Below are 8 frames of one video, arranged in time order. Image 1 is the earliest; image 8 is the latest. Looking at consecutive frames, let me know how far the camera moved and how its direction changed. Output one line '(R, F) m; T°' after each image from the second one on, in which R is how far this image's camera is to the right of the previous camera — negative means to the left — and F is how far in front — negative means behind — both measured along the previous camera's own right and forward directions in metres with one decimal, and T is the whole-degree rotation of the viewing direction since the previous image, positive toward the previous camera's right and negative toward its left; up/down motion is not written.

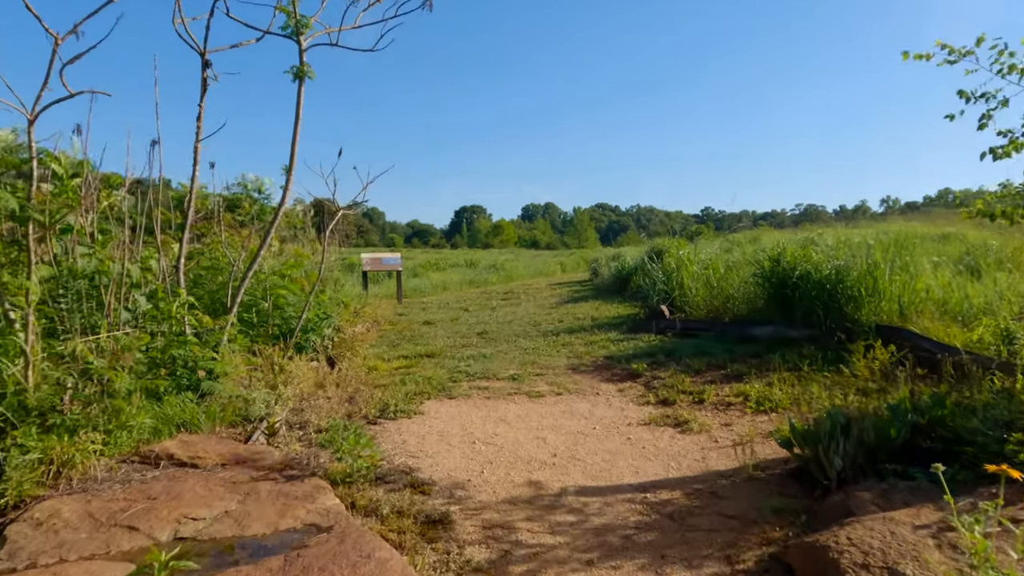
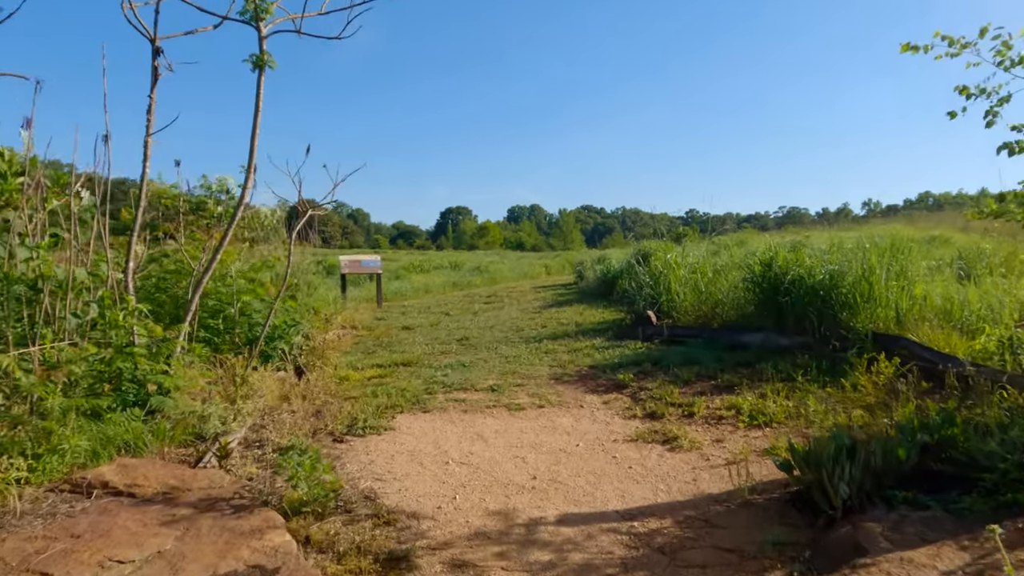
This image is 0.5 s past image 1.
(0.0, +0.3) m; +1°
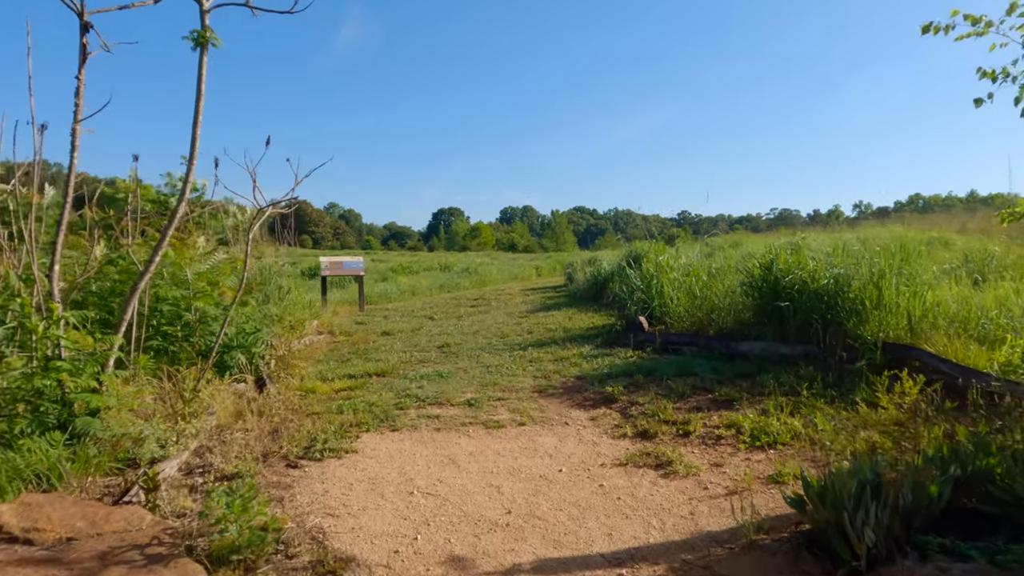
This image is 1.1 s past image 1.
(+0.1, +0.4) m; +1°
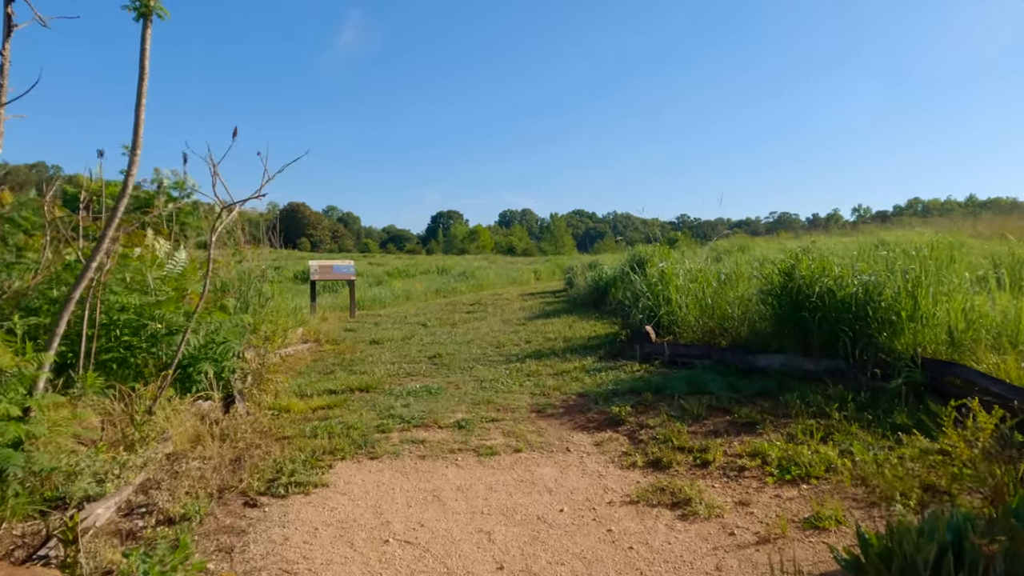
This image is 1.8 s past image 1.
(0.0, +0.4) m; 0°
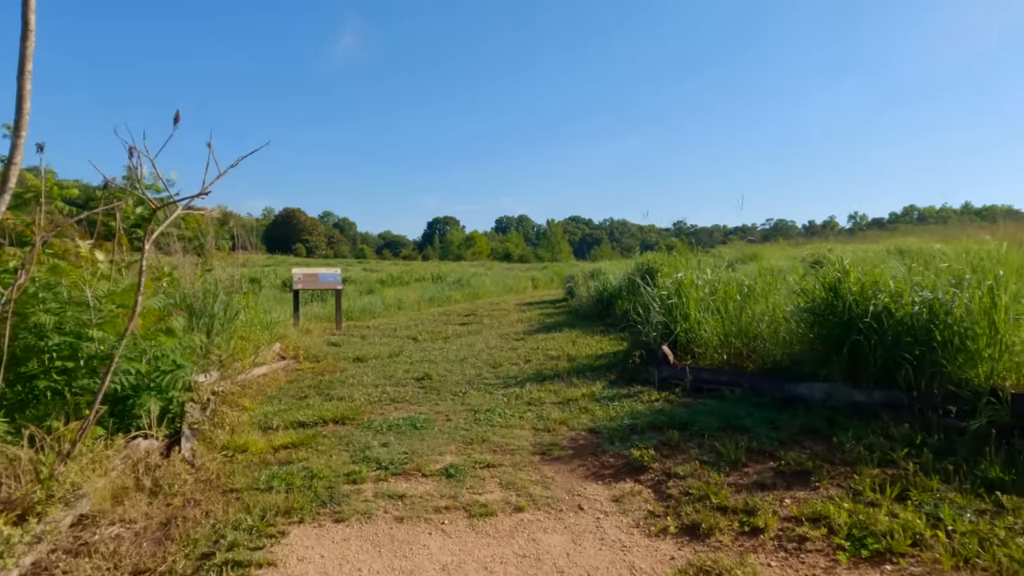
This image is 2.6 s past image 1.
(0.0, +0.7) m; 0°
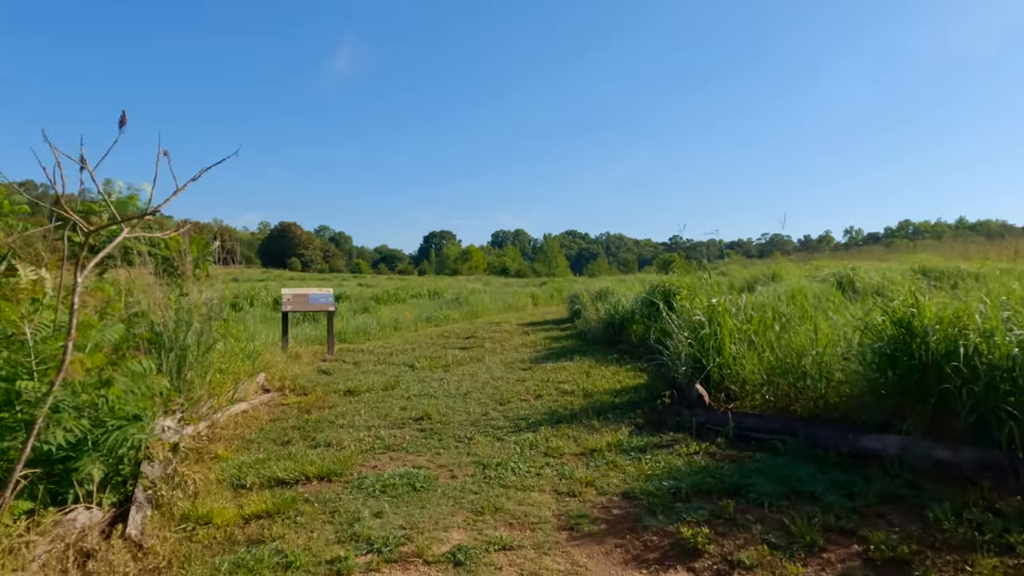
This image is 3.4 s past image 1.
(-0.1, +0.6) m; 0°
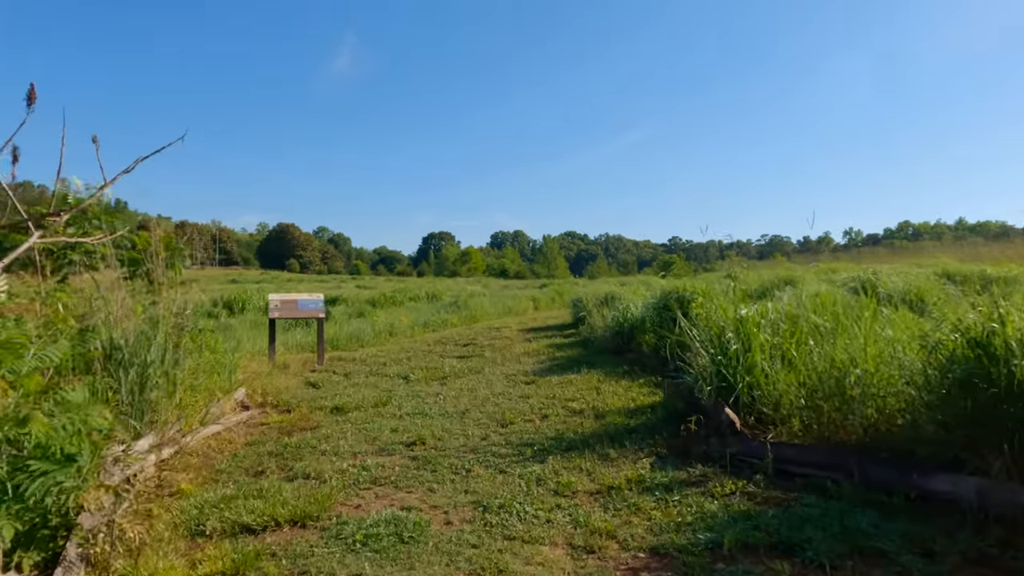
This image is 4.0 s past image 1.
(0.0, +0.5) m; 0°
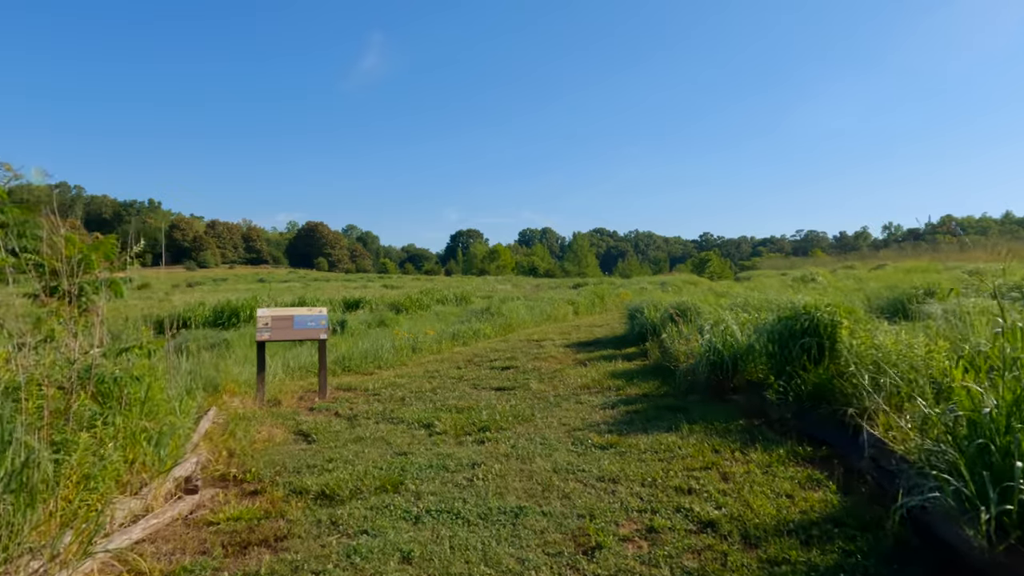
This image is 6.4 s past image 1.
(-0.3, +1.9) m; -2°
